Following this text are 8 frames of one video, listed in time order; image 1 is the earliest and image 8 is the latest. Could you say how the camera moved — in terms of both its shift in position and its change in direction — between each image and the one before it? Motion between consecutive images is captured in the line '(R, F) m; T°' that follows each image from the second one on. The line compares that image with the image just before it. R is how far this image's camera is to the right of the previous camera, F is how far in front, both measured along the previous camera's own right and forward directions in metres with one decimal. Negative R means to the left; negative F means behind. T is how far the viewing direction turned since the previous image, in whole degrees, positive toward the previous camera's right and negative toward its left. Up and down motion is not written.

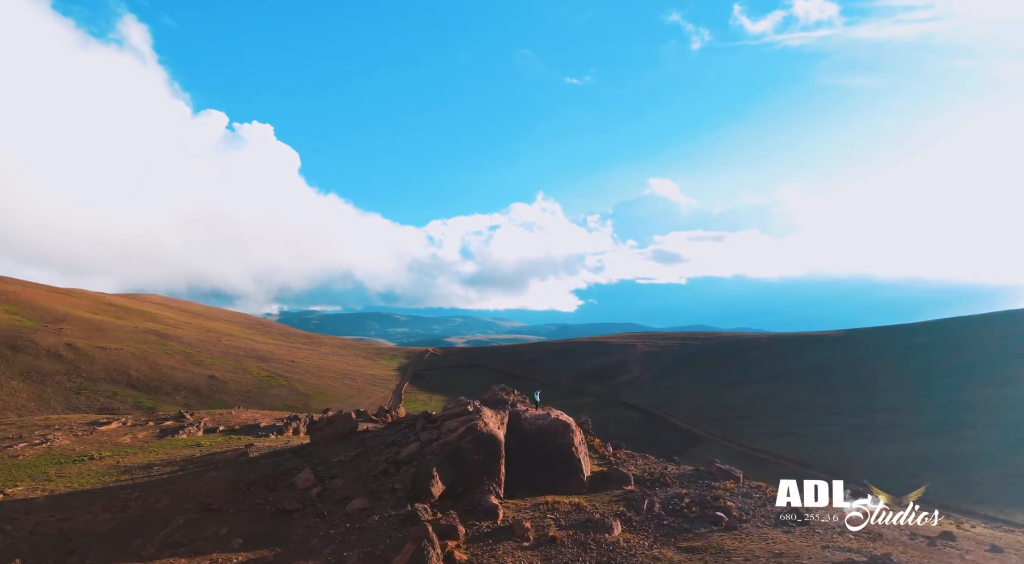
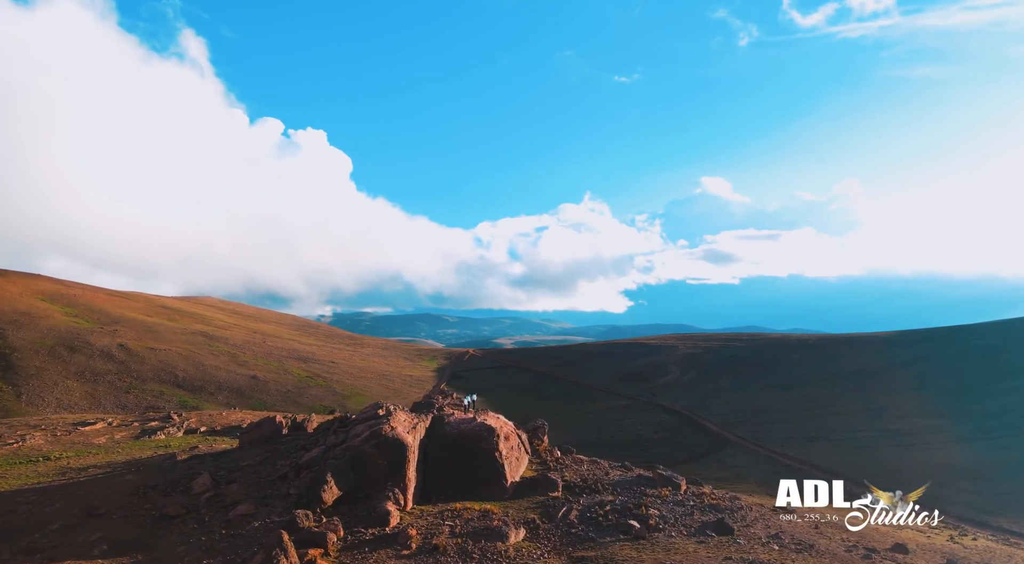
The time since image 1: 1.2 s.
(+1.7, +0.4) m; -3°
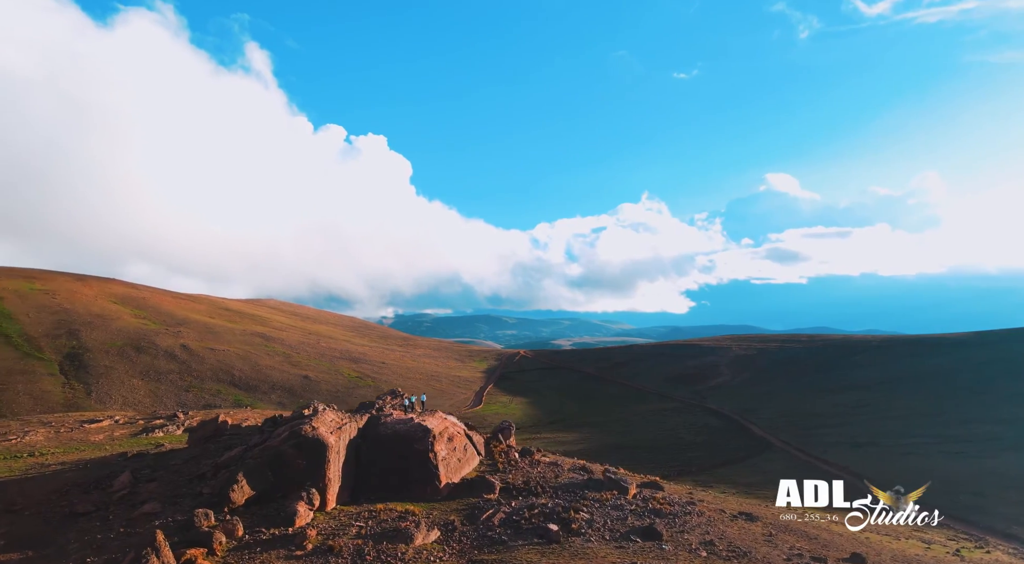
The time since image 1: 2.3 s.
(+1.6, +0.3) m; -4°
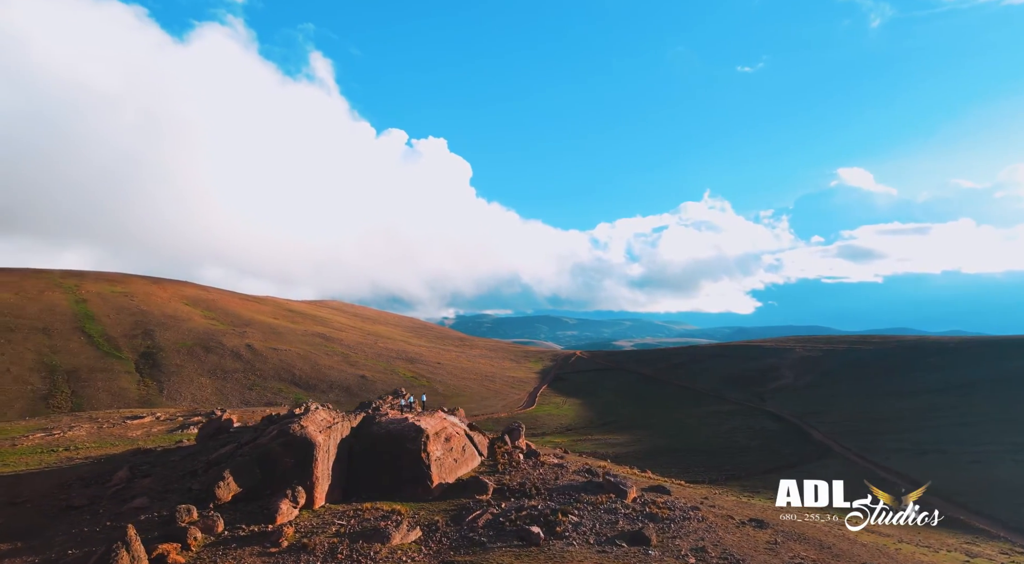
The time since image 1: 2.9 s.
(+0.9, +0.1) m; -4°
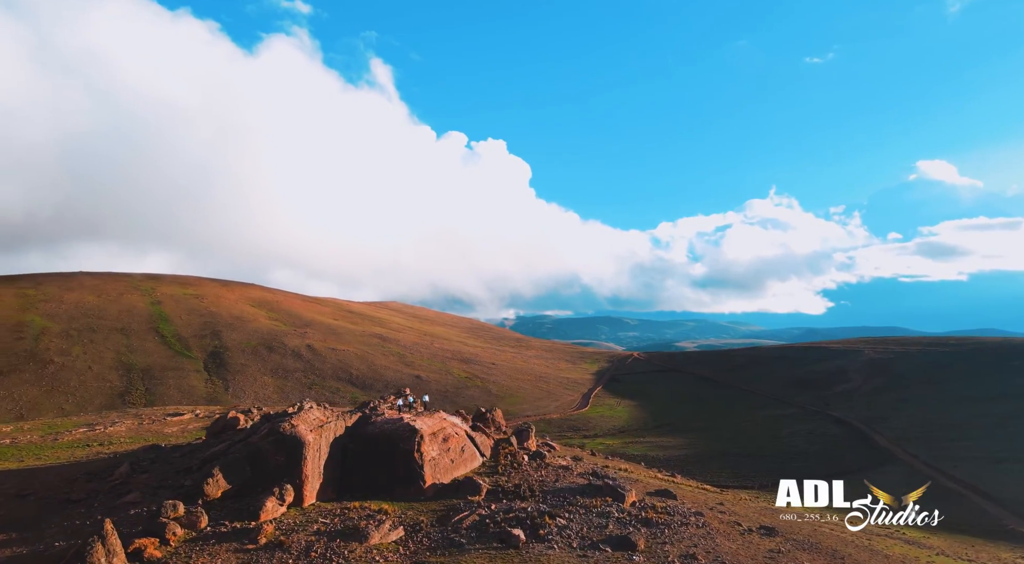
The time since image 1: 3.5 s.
(+0.9, +0.1) m; -4°
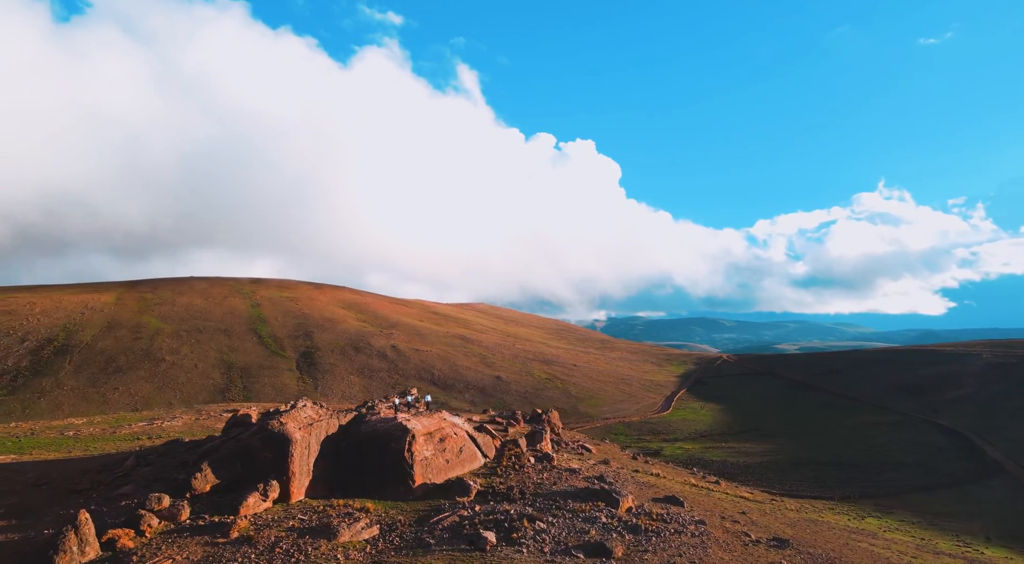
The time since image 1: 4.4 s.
(+1.3, +0.2) m; -7°
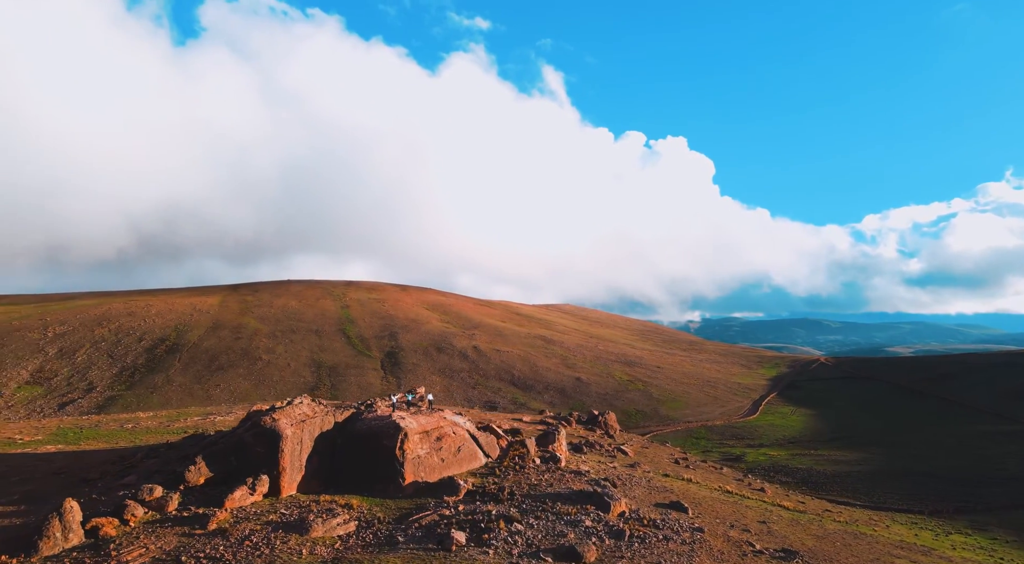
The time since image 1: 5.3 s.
(+1.3, +0.2) m; -7°
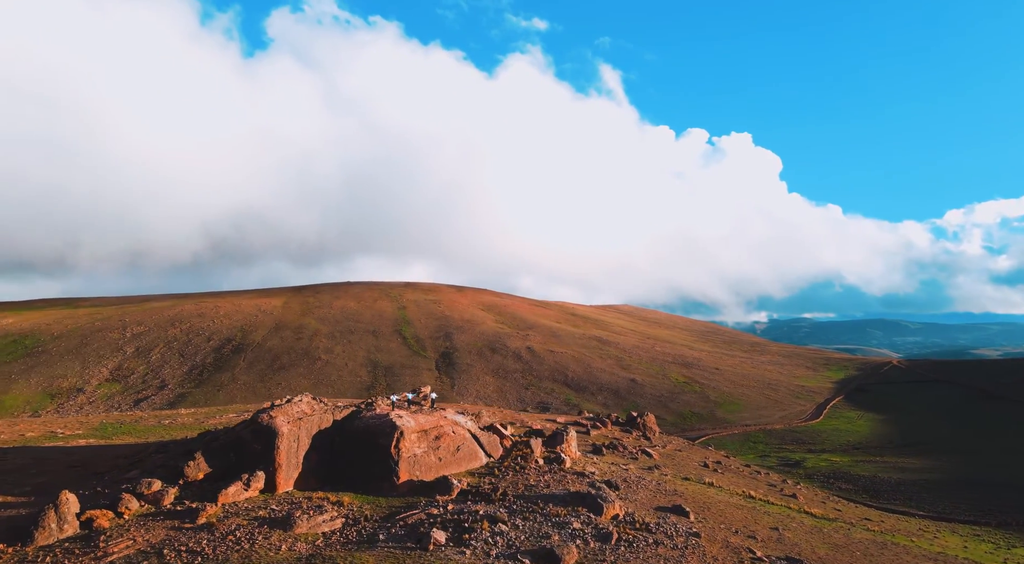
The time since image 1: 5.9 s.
(+0.9, +0.1) m; -4°
